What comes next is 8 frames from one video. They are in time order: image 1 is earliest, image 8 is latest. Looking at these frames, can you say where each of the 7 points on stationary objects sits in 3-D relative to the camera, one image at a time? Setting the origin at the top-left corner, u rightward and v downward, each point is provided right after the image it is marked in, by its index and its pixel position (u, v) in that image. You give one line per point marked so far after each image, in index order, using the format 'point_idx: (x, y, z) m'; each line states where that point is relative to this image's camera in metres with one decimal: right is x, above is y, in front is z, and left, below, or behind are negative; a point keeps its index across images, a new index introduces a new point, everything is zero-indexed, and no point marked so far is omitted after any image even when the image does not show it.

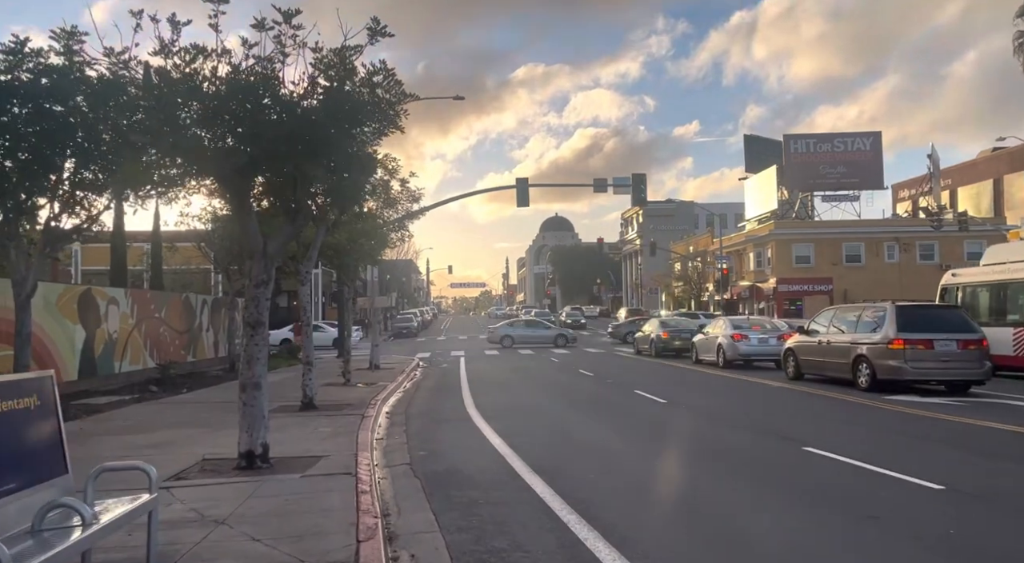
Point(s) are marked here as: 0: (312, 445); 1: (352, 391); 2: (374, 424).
0: (-2.6, -2.1, +10.1) m
1: (-3.8, -2.6, +18.4) m
2: (-2.3, -2.3, +12.7) m
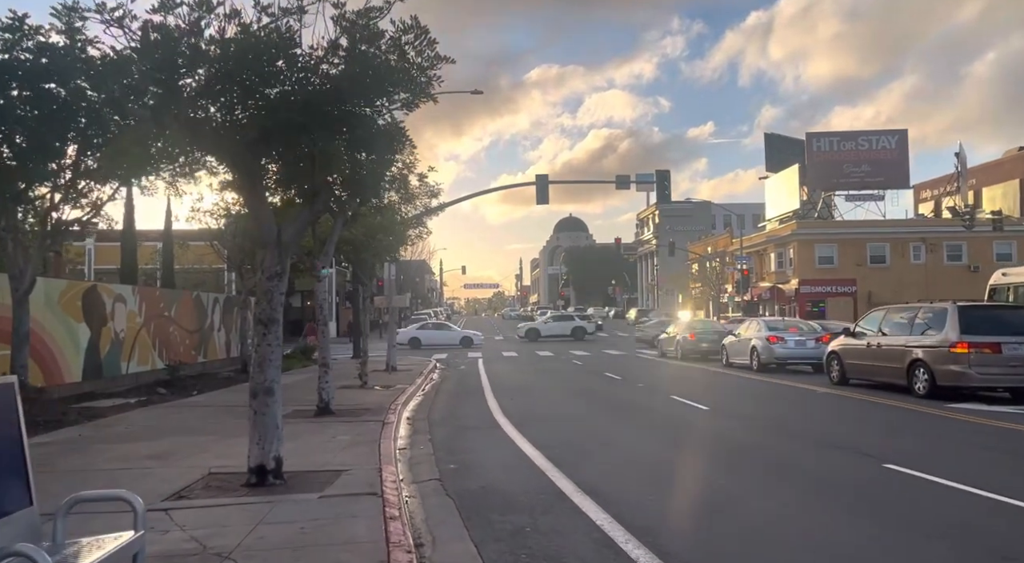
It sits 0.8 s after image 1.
0: (-2.1, -2.1, +9.1) m
1: (-3.2, -2.6, +17.4) m
2: (-1.8, -2.3, +11.7) m
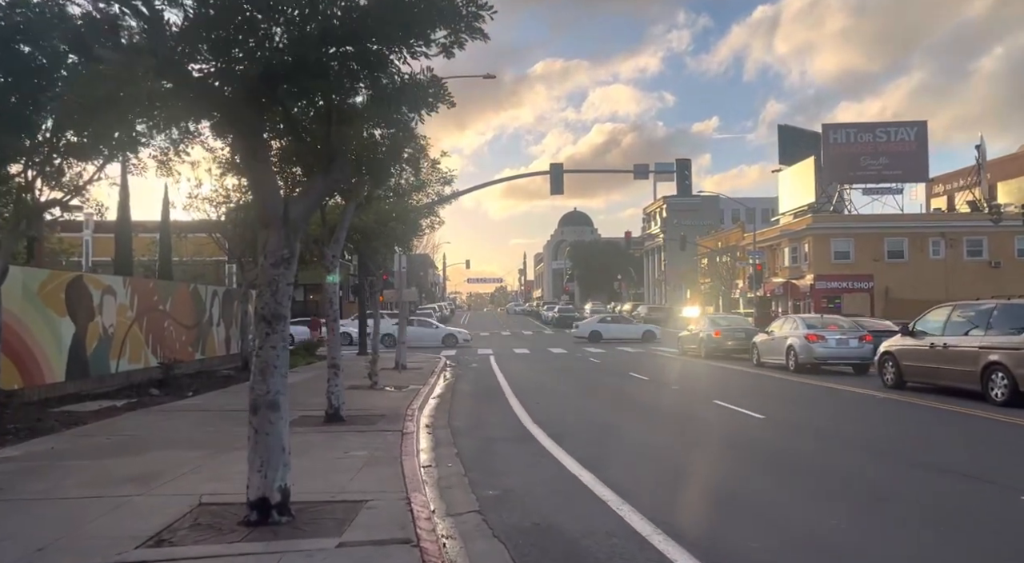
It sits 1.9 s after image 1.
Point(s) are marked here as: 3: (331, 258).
0: (-1.6, -2.0, +7.6) m
1: (-2.7, -2.4, +15.9) m
2: (-1.2, -2.1, +10.3) m
3: (-3.0, +0.5, +12.2) m
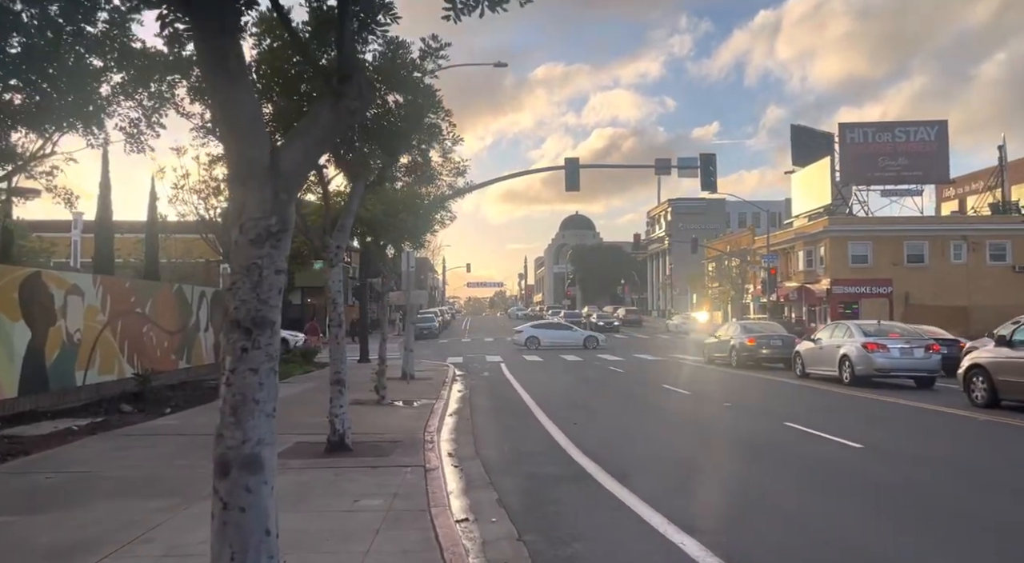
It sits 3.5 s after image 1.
0: (-1.1, -1.9, +5.4) m
1: (-2.1, -2.4, +13.7) m
2: (-0.7, -2.1, +8.0) m
3: (-2.4, +0.5, +10.0) m
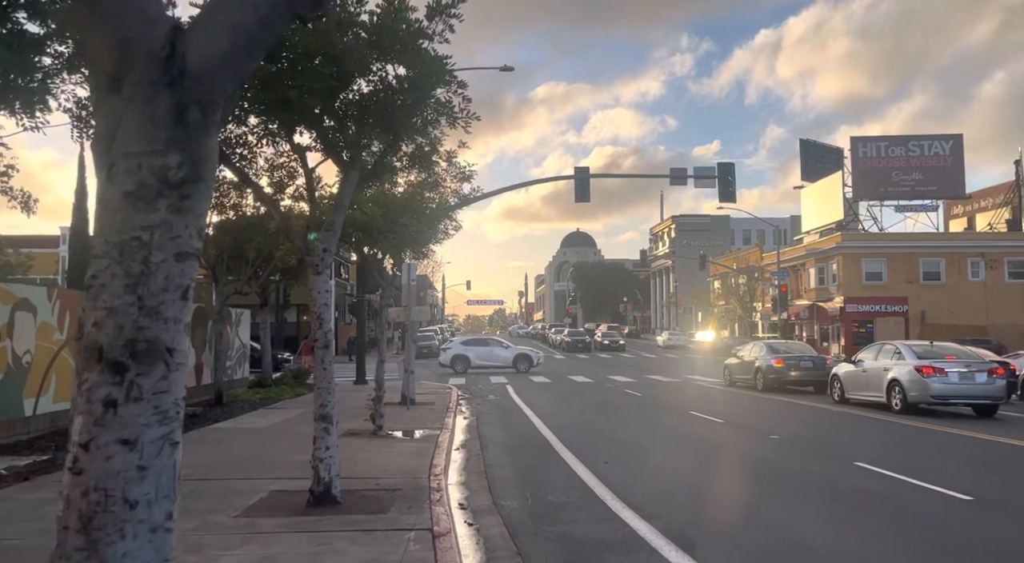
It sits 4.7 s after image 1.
0: (-0.8, -1.9, +3.5) m
1: (-1.9, -2.6, +11.8) m
2: (-0.4, -2.2, +6.1) m
3: (-2.1, +0.4, +8.2) m
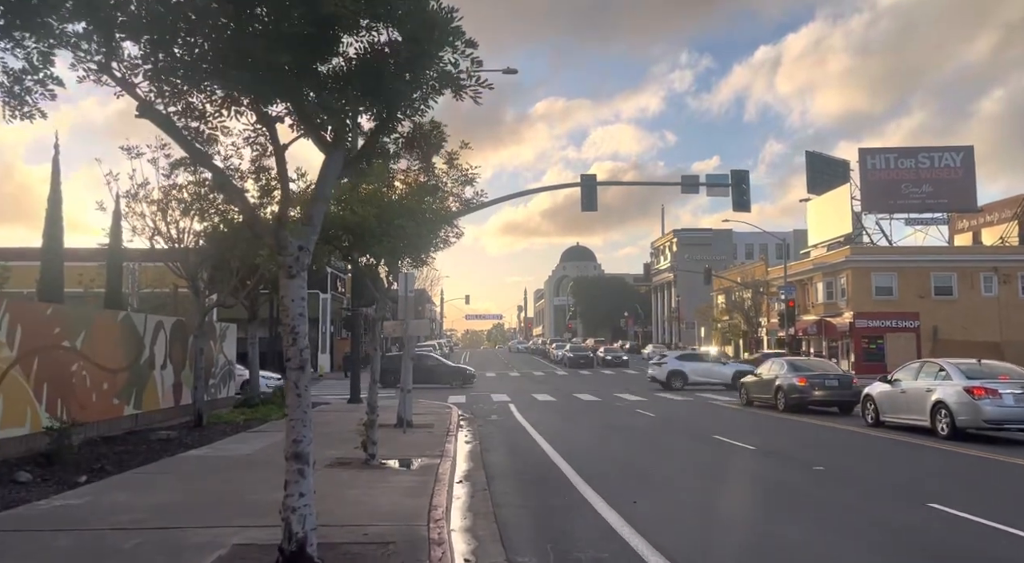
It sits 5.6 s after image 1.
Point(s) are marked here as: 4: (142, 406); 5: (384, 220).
0: (-0.6, -1.9, +1.9) m
1: (-1.7, -2.7, +10.2) m
2: (-0.2, -2.2, +4.6) m
3: (-1.9, +0.3, +6.6) m
4: (-7.8, -2.6, +16.4) m
5: (-2.1, +1.0, +12.7) m
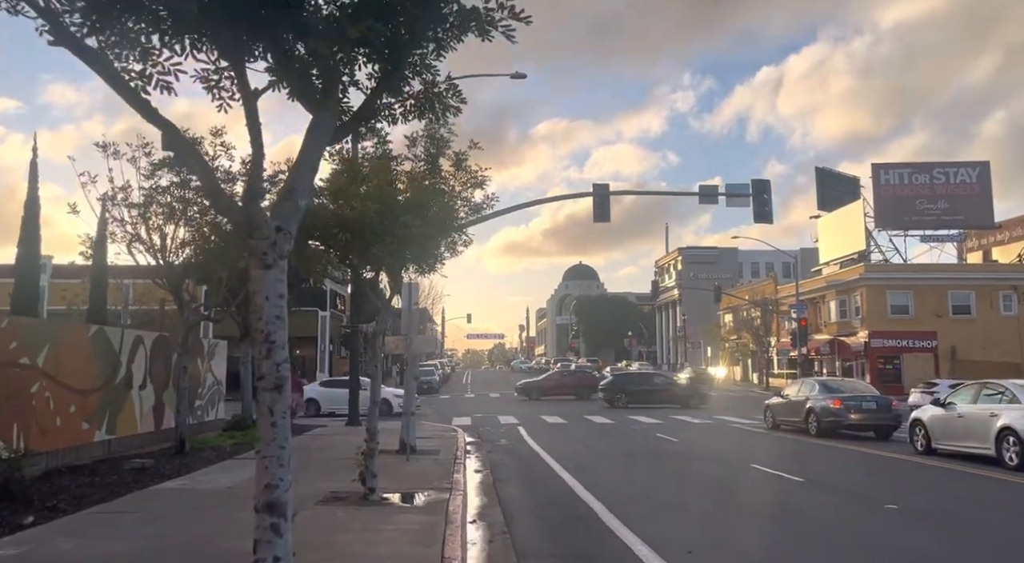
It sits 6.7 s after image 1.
0: (-0.3, -1.7, +0.3) m
1: (-1.4, -2.8, +8.6) m
2: (0.0, -2.1, +3.0) m
3: (-1.7, +0.4, +5.1) m
4: (-7.5, -2.8, +14.7) m
5: (-1.8, +0.9, +11.2) m
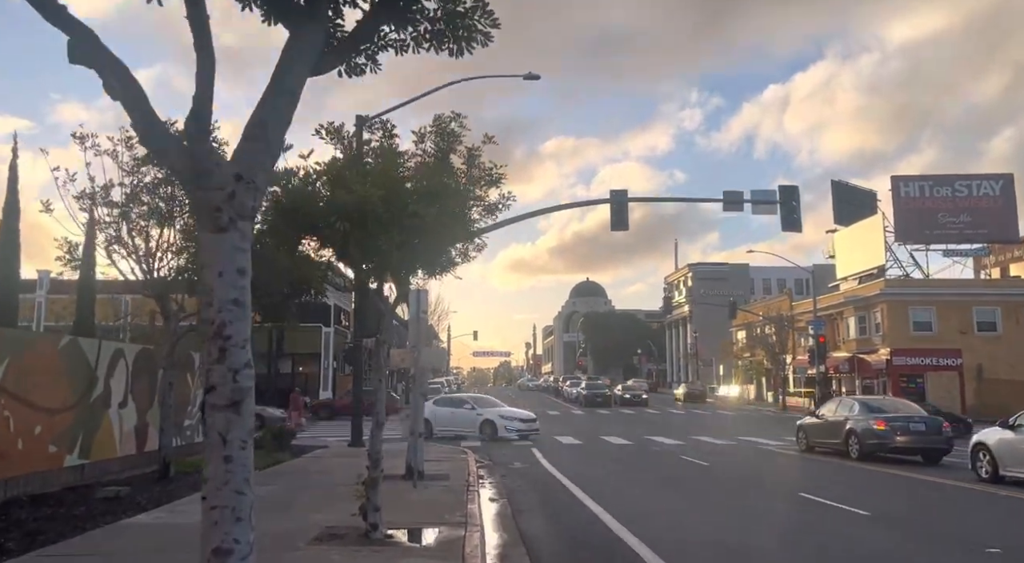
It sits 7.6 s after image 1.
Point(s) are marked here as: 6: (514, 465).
0: (-0.1, -1.5, -1.2) m
1: (-1.1, -2.7, +7.0) m
2: (+0.3, -1.9, +1.4) m
3: (-1.4, +0.5, +3.6) m
4: (-7.2, -2.9, +13.2) m
5: (-1.5, +0.9, +9.7) m
6: (+0.1, -4.7, +19.8) m
